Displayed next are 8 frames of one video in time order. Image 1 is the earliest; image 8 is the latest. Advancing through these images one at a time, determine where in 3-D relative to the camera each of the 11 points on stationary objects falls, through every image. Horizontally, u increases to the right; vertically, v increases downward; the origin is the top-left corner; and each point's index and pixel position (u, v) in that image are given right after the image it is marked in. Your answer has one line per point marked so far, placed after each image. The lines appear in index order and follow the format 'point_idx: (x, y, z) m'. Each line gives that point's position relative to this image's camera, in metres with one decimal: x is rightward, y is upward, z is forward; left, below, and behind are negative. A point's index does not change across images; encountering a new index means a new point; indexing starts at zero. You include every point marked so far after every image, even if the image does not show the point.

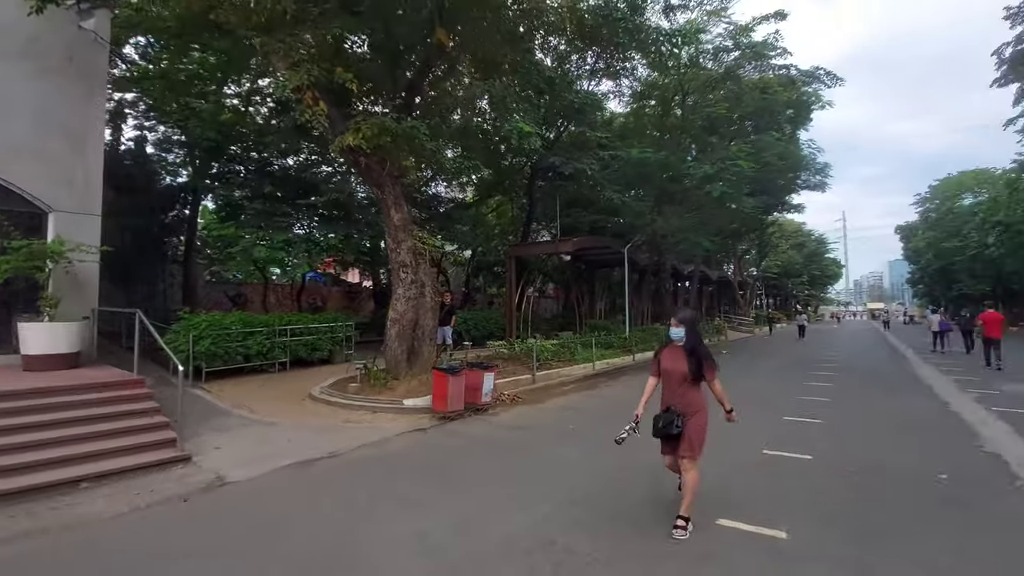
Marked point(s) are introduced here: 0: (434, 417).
0: (-1.7, -2.8, +10.7) m
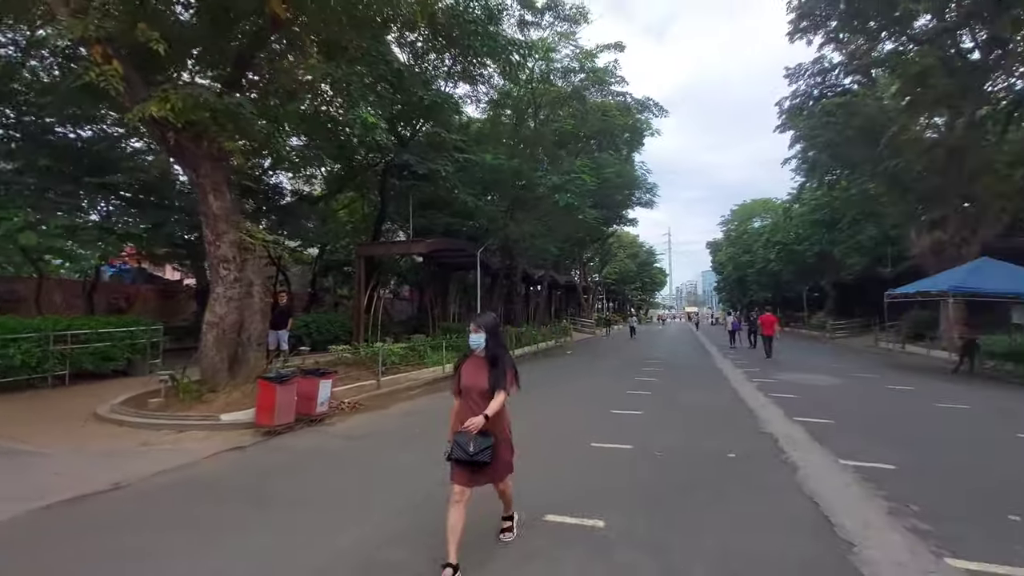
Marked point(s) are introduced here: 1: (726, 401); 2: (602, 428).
0: (-4.9, -2.7, +9.5) m
1: (+5.0, -2.6, +11.6) m
2: (+1.7, -2.7, +9.4) m
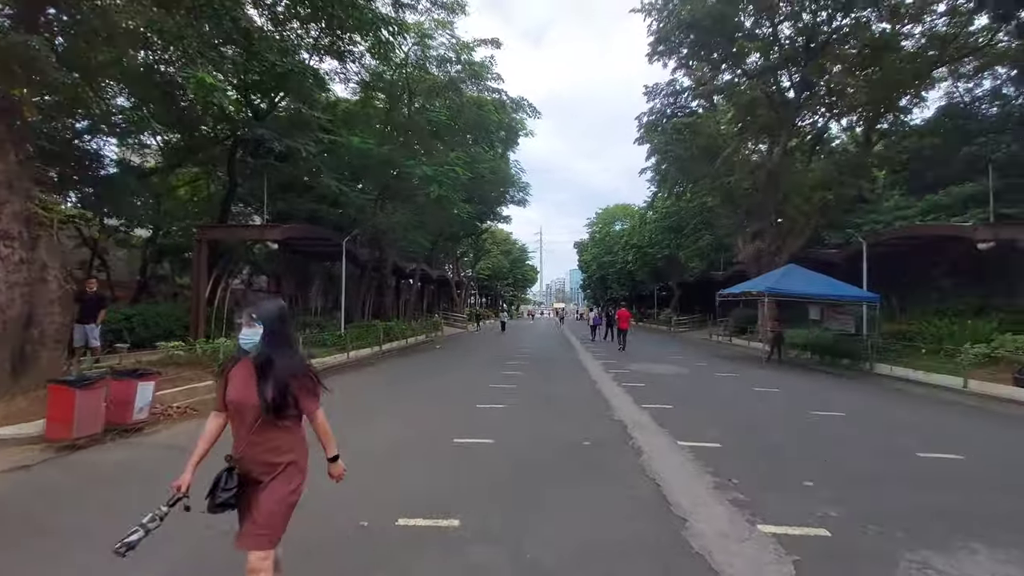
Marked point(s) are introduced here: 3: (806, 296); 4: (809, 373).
0: (-7.3, -2.5, +7.8) m
1: (+1.8, -2.5, +12.2) m
2: (-0.9, -2.5, +9.3) m
3: (+11.2, -0.3, +18.8) m
4: (+10.2, -3.0, +17.1) m
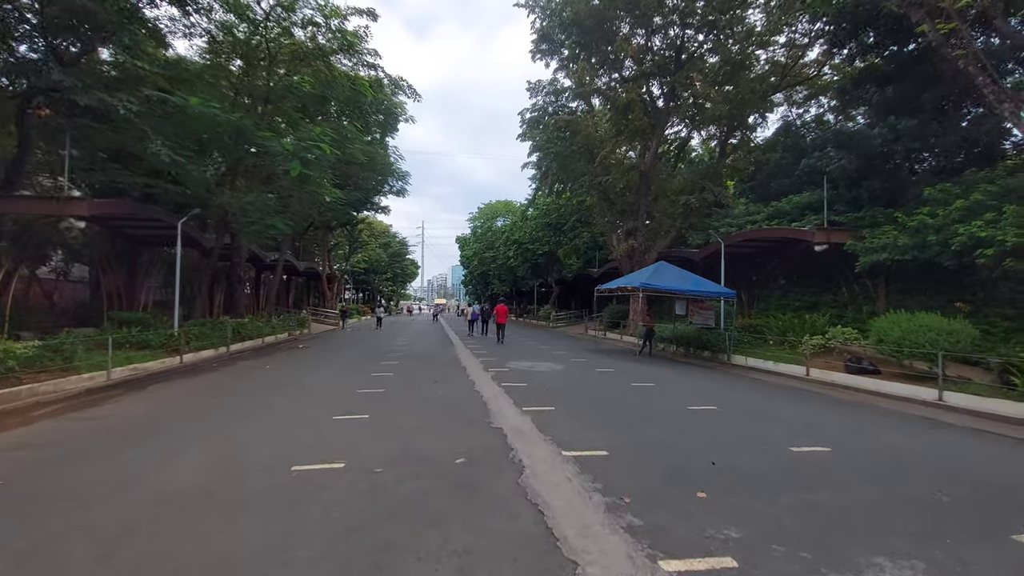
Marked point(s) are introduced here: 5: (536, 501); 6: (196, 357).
0: (-8.9, -2.3, +4.7) m
1: (-1.1, -2.3, +11.1) m
2: (-3.0, -2.4, +7.7) m
3: (+6.5, -0.1, +19.7) m
4: (+5.9, -2.8, +17.9) m
5: (+0.2, -2.2, +5.2) m
6: (-11.2, -2.4, +17.5) m
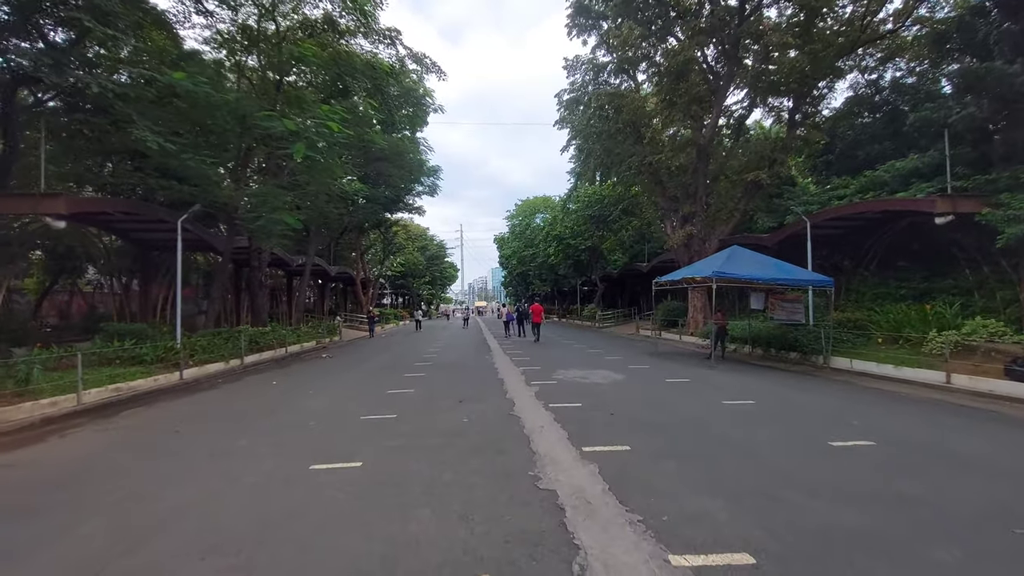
0: (-8.5, -2.3, +2.5) m
1: (-0.3, -2.2, +8.3) m
2: (-2.4, -2.3, +5.0) m
3: (+7.9, +0.2, +16.3) m
4: (+7.3, -2.5, +14.5) m
5: (+0.6, -2.0, +2.3) m
6: (-9.8, -2.6, +15.5) m
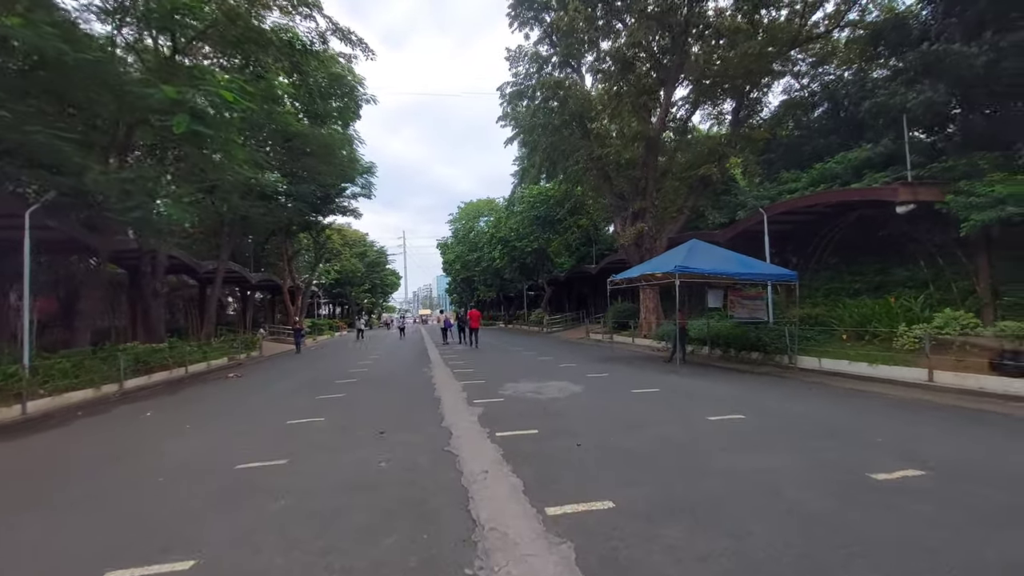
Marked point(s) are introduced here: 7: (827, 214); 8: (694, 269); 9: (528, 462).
0: (-8.6, -2.3, -0.5) m
1: (-1.1, -2.1, +6.1) m
2: (-2.9, -2.2, +2.7) m
3: (+6.2, +0.3, +15.0) m
4: (+5.8, -2.3, +13.1) m
5: (+0.5, -1.8, +0.2) m
6: (-11.3, -2.8, +12.2) m
7: (+11.8, +2.8, +18.7) m
8: (+5.3, +0.6, +14.5) m
9: (+0.2, -2.0, +5.8) m
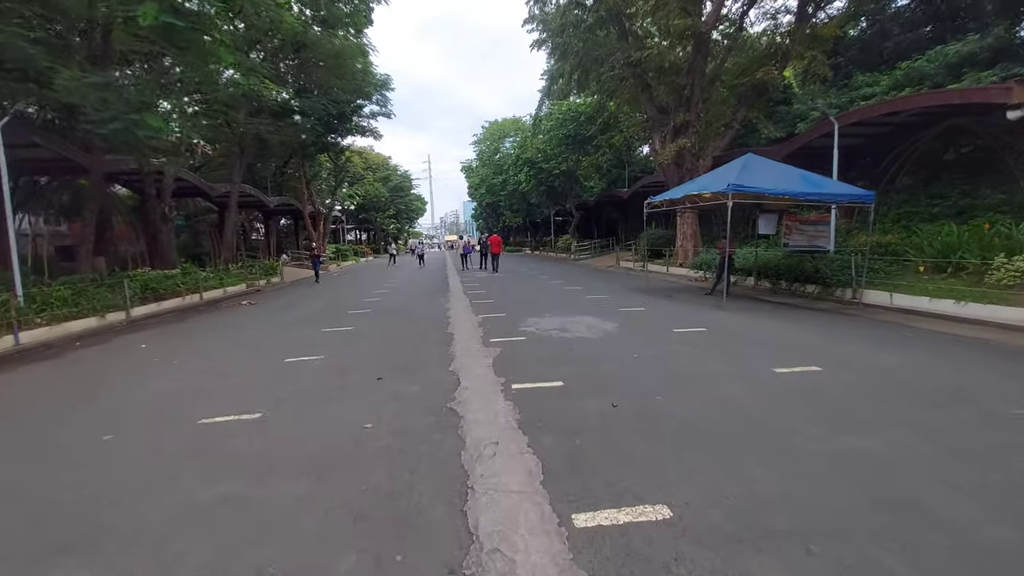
0: (-8.8, -2.4, -1.2) m
1: (-0.9, -1.3, +4.9) m
2: (-2.9, -1.9, +1.6) m
3: (+6.8, +2.3, +12.9) m
4: (+6.3, -0.6, +11.5) m
5: (+0.3, -1.9, -1.0) m
6: (-10.8, -1.0, +11.6) m
7: (+12.6, +5.2, +15.9) m
8: (+5.9, +2.5, +12.5) m
9: (+0.4, -1.3, +4.5) m
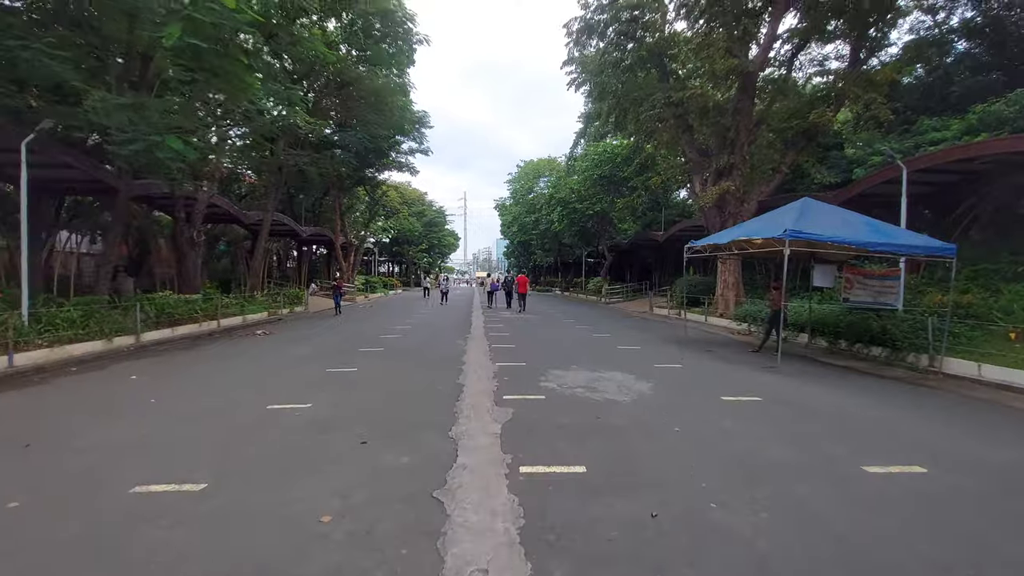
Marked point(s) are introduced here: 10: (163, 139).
0: (-9.2, -2.0, -1.9) m
1: (-0.9, -1.7, +3.7) m
2: (-3.1, -1.9, +0.5) m
3: (+7.5, +1.0, +11.5) m
4: (+6.8, -1.8, +9.8) m
5: (0.0, -1.9, -2.3) m
6: (-10.3, -1.5, +11.0) m
7: (+13.6, +3.3, +14.3) m
8: (+6.6, +1.2, +11.2) m
9: (+0.4, -1.7, +3.3) m
10: (-8.7, +3.7, +13.0) m
